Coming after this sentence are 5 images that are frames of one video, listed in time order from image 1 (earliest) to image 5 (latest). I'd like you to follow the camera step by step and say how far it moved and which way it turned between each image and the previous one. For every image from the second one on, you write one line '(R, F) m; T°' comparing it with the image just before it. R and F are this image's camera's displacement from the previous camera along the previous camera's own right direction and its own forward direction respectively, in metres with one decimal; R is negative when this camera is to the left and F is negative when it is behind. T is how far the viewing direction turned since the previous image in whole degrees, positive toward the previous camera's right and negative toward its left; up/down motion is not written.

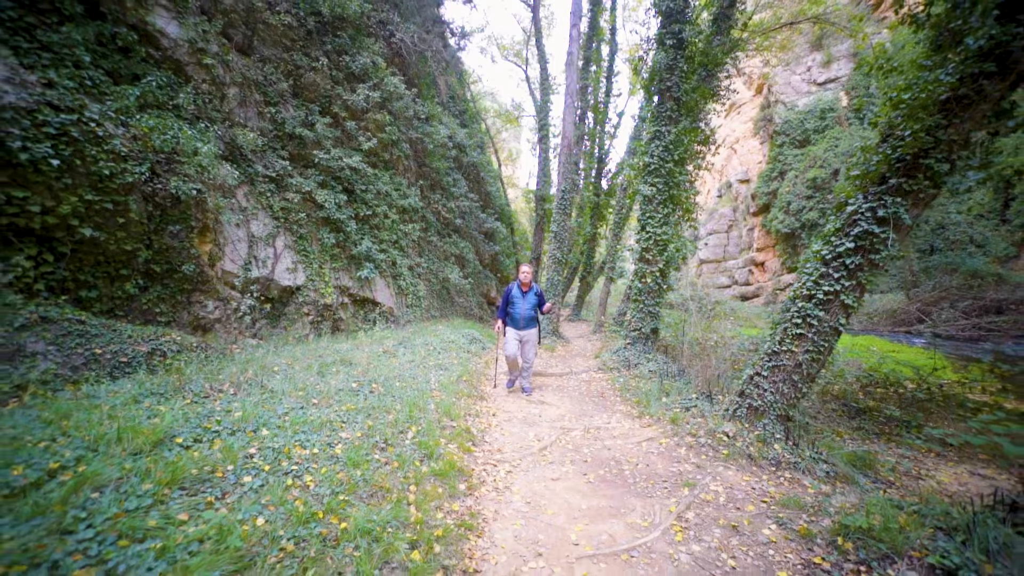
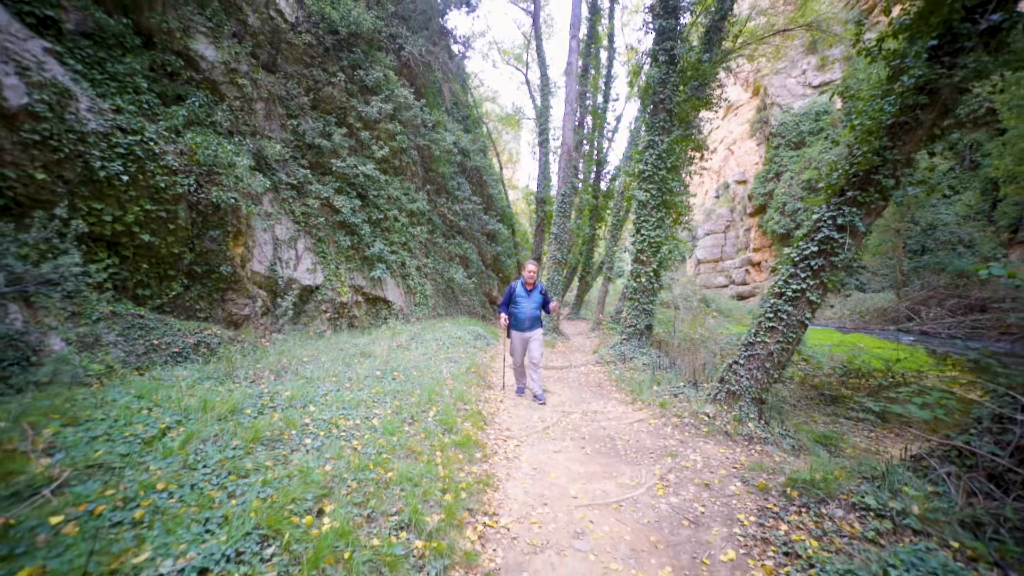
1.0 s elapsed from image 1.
(-0.1, -0.7) m; 0°
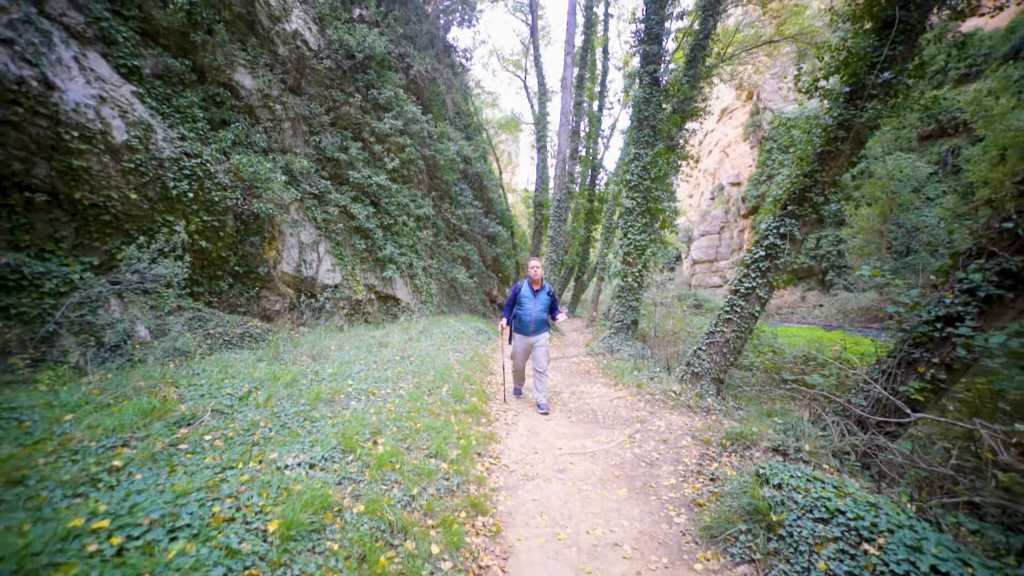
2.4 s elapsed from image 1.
(0.0, -1.1) m; 0°
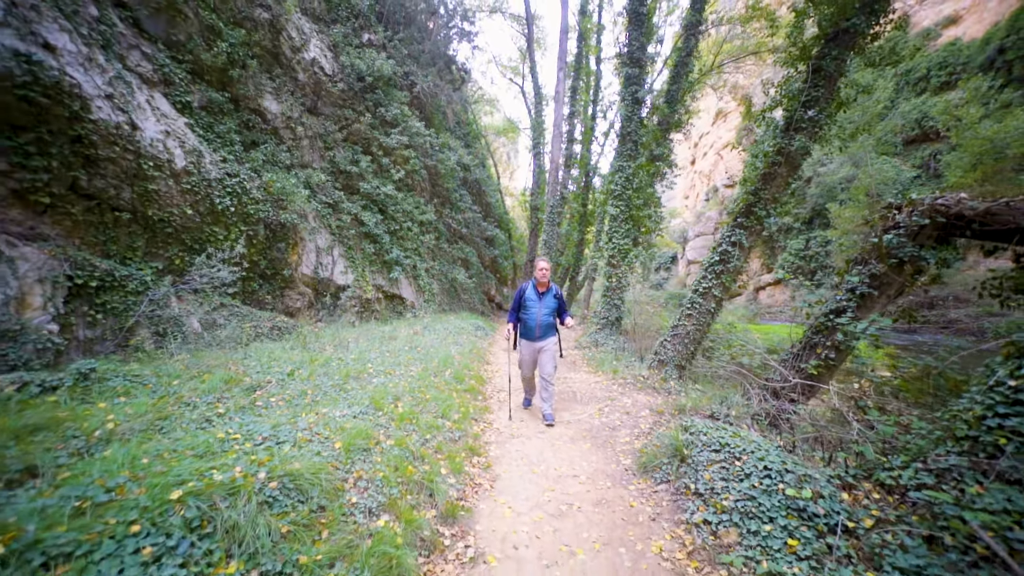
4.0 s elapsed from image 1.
(+0.1, -1.1) m; 0°
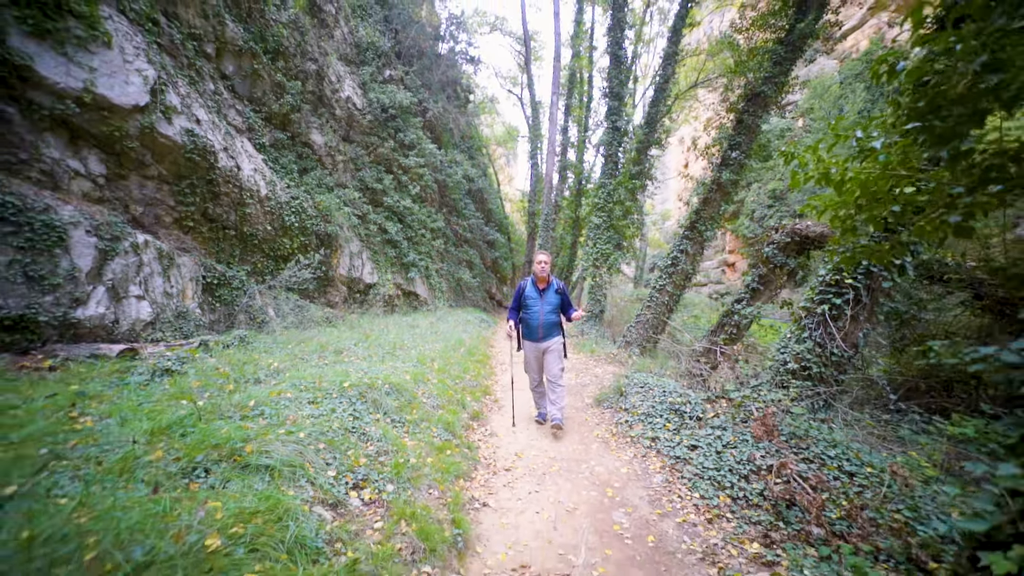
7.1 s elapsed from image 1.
(0.0, -2.1) m; 0°
